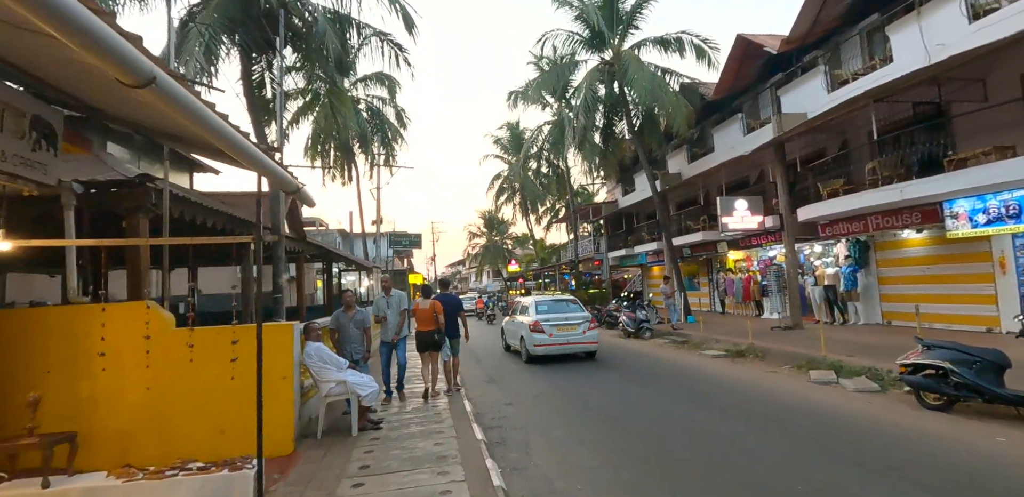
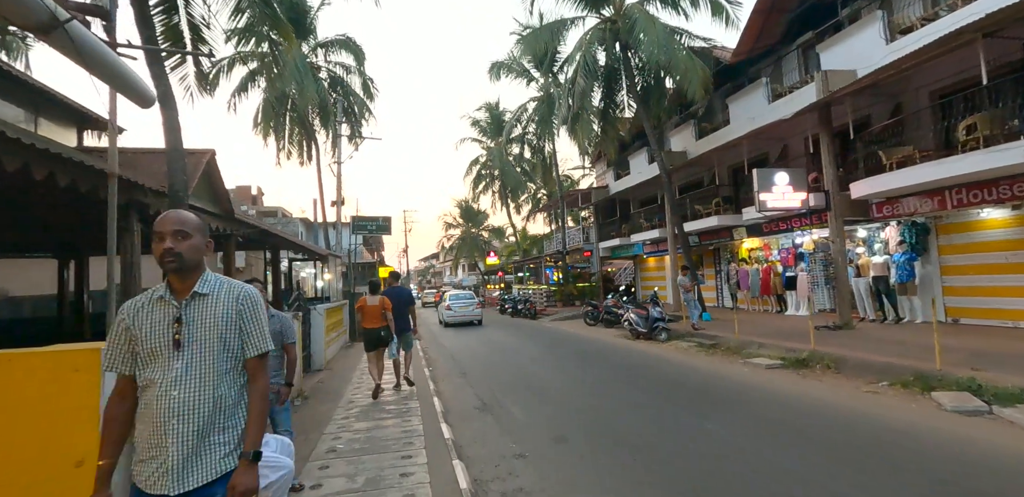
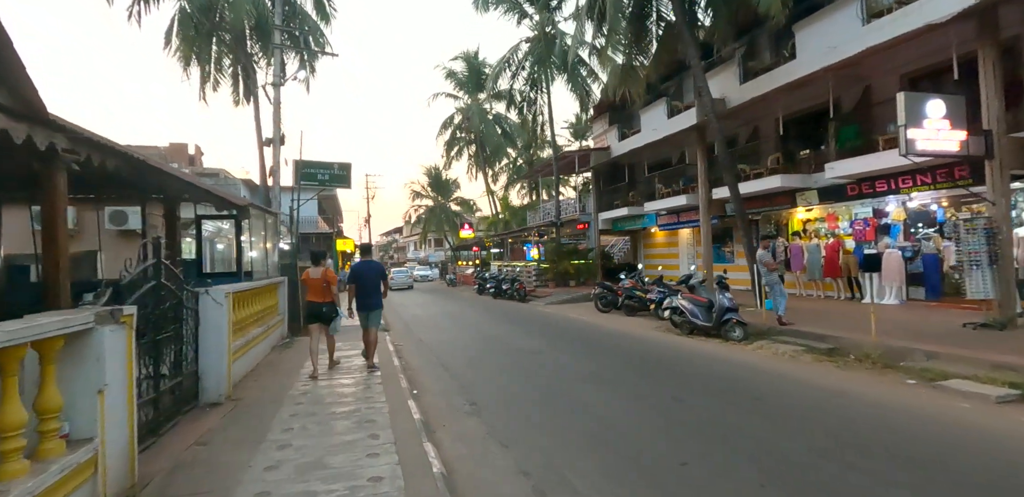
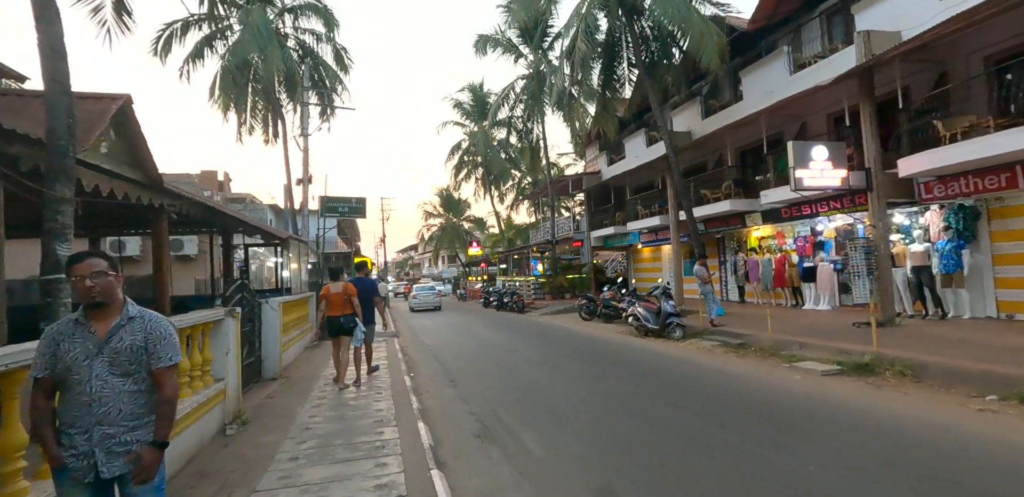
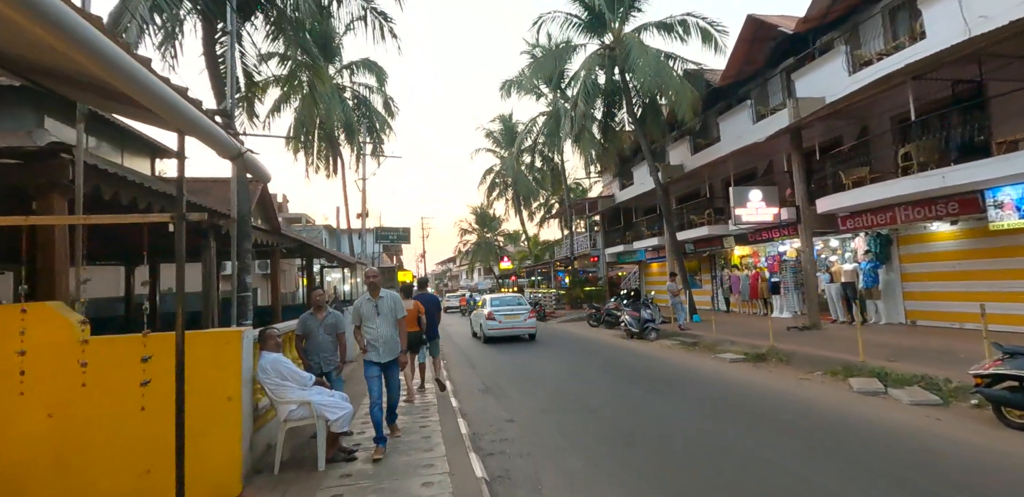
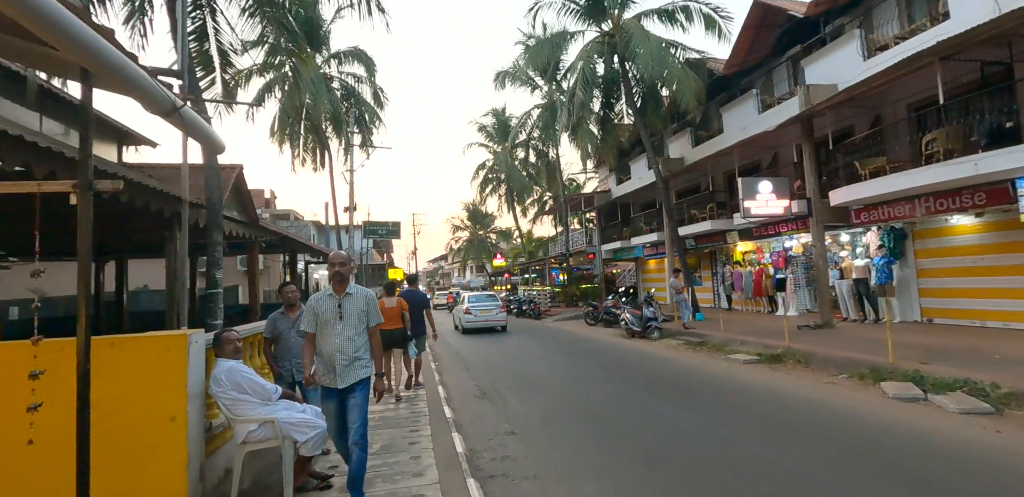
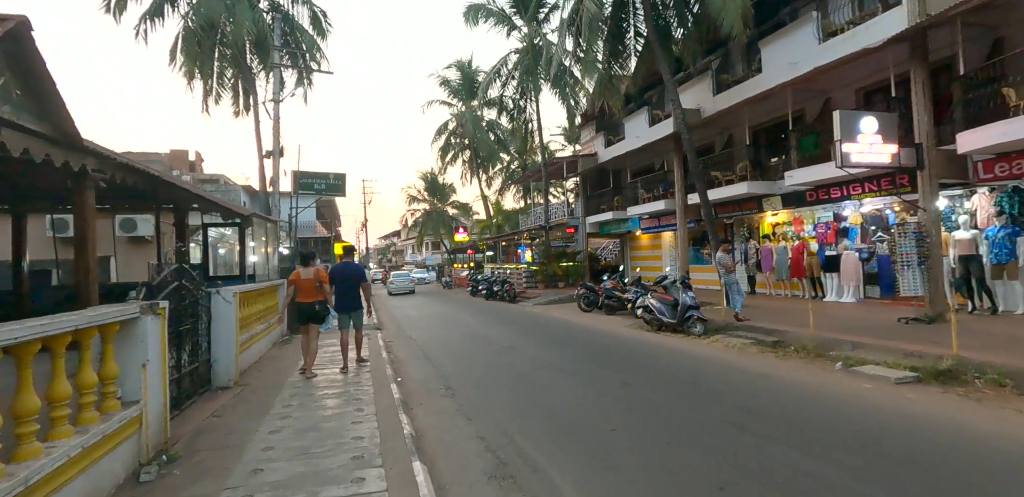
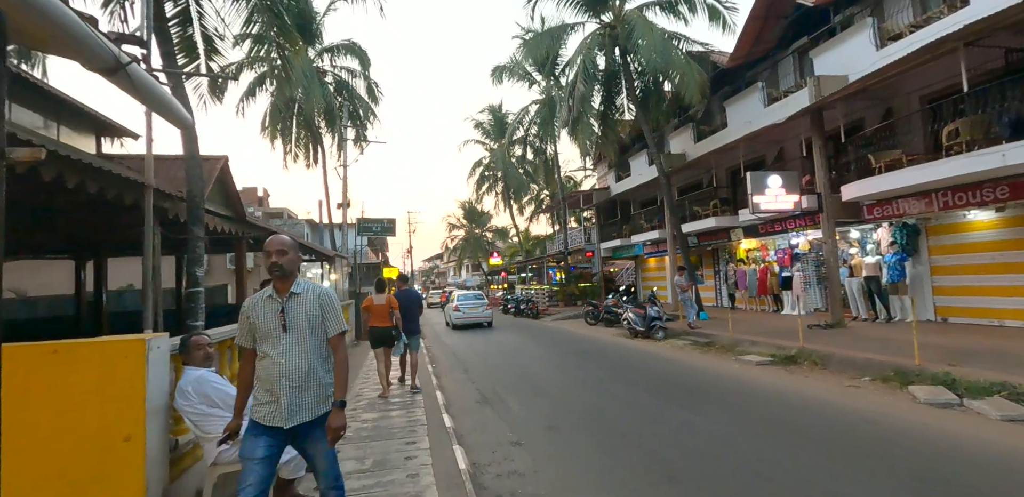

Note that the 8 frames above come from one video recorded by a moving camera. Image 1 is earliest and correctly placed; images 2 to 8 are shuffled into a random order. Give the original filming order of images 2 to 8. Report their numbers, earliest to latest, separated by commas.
5, 6, 8, 2, 4, 7, 3
